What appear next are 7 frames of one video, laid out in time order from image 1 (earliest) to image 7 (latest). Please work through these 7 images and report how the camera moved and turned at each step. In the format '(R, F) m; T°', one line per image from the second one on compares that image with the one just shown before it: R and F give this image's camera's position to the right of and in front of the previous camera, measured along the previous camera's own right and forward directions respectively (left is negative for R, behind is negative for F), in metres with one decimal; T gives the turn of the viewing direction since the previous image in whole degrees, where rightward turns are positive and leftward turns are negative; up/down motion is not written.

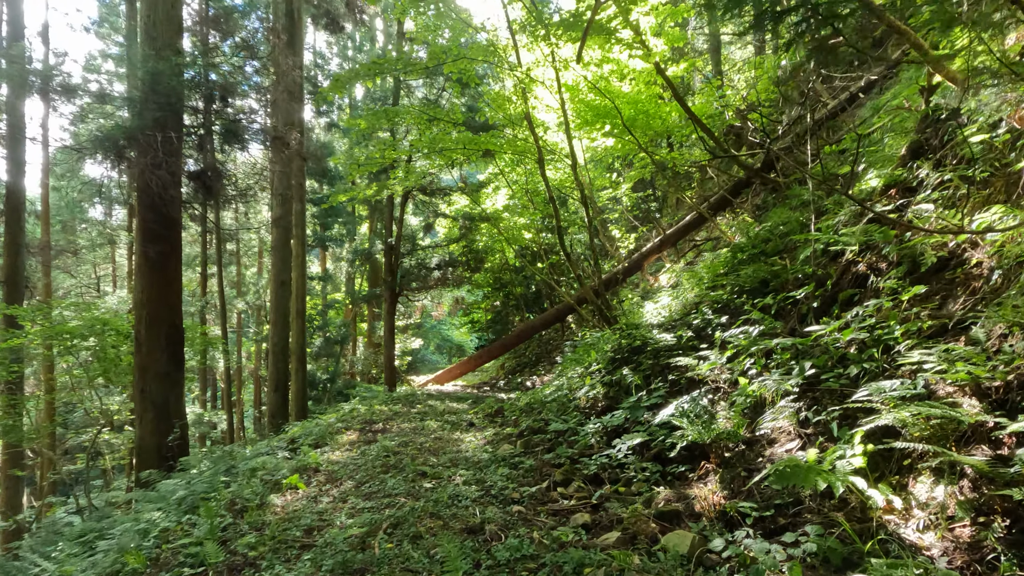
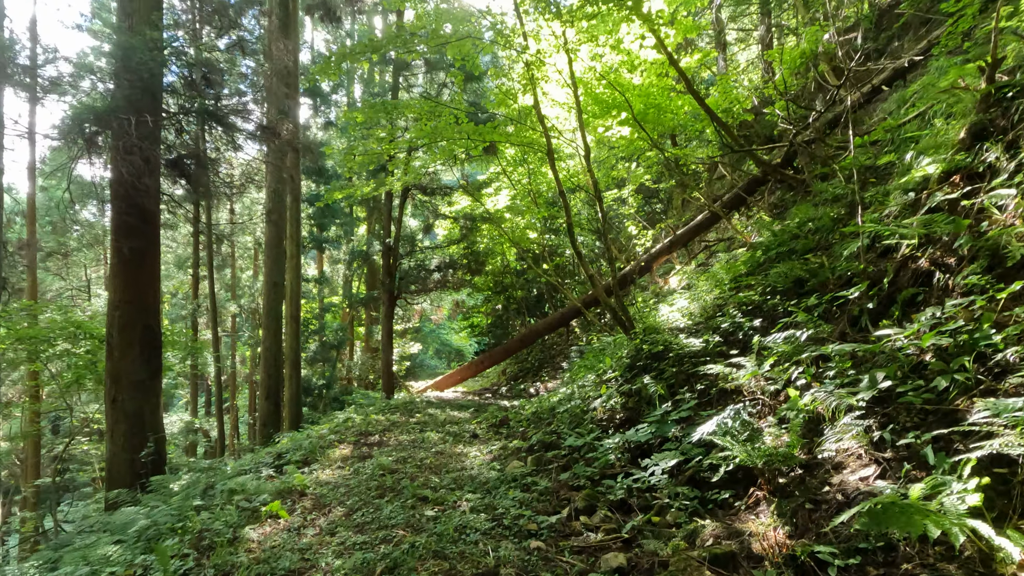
(-0.1, +0.4) m; 0°
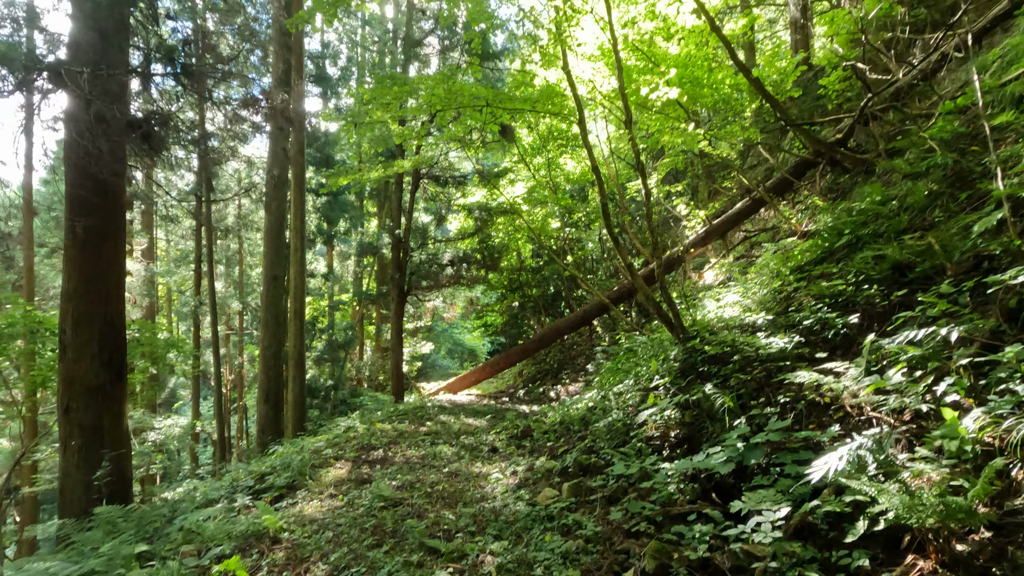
(-0.1, +0.7) m; -1°
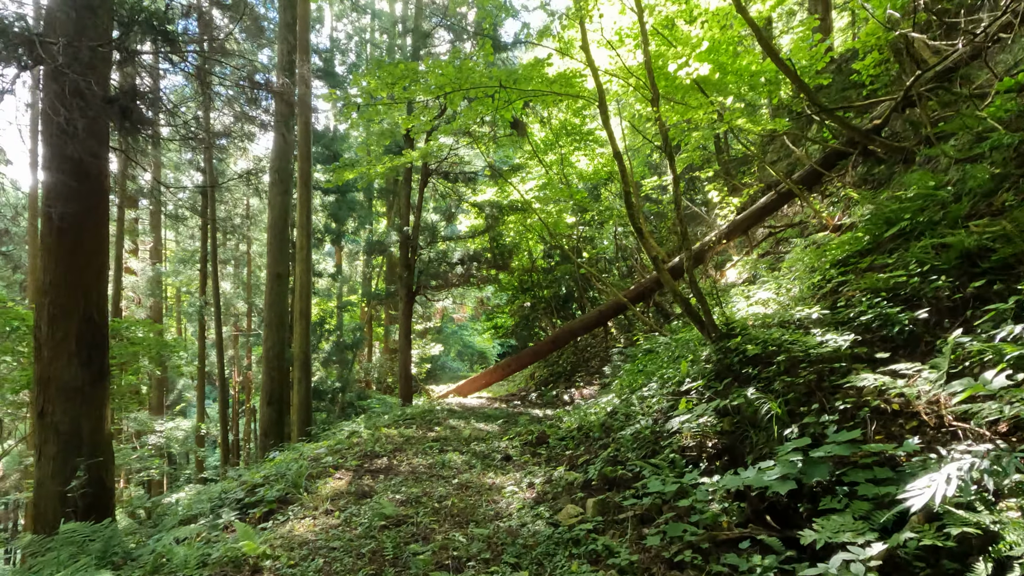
(0.0, +0.3) m; -1°
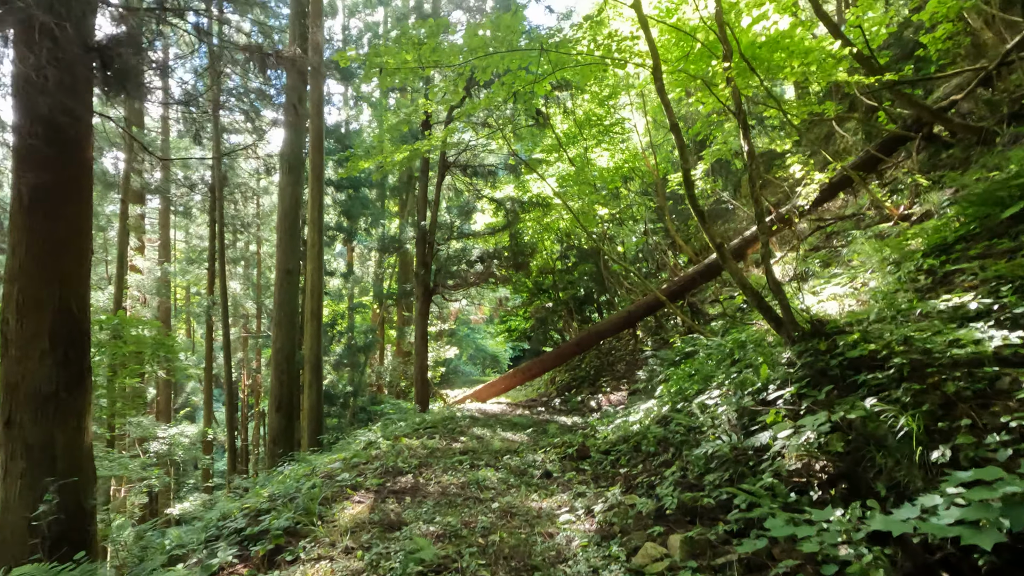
(-0.2, +0.5) m; -1°
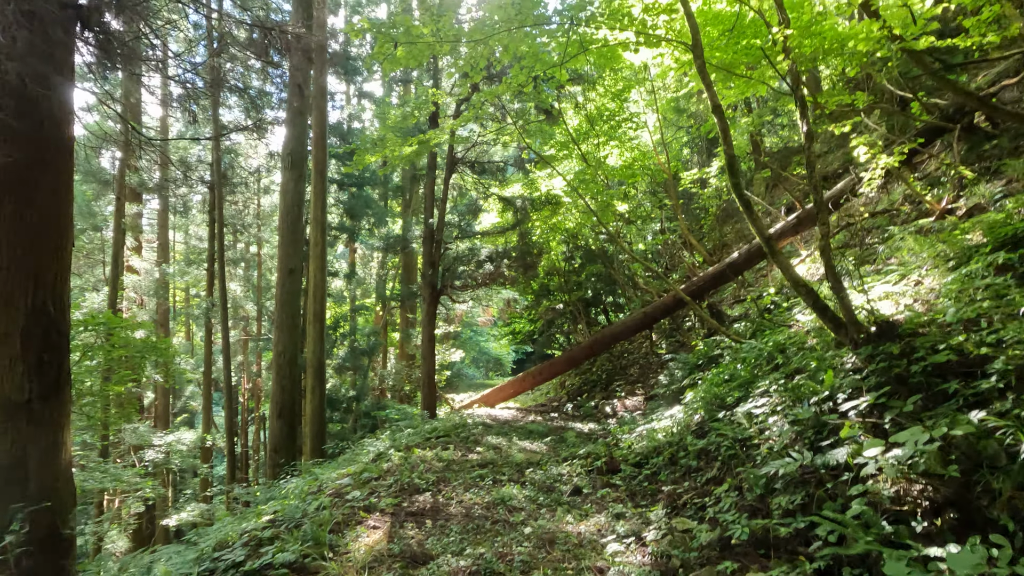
(-0.2, +0.3) m; 0°
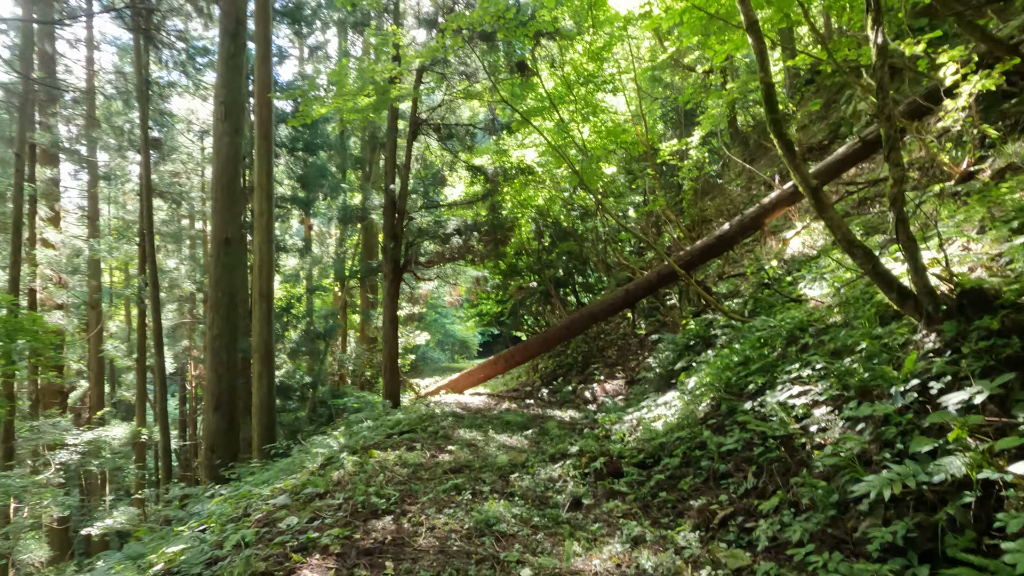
(-0.1, +0.7) m; +4°
